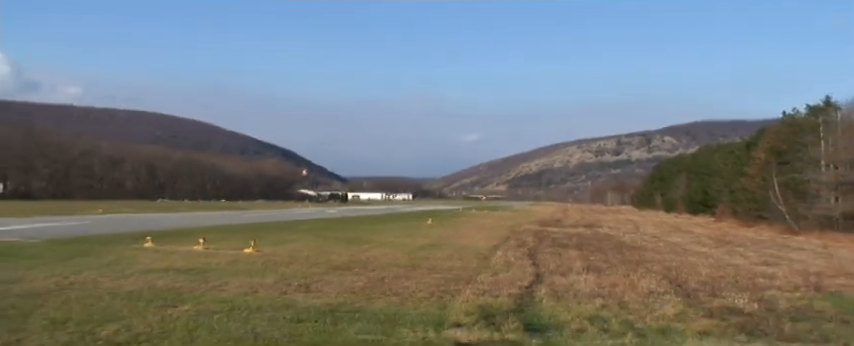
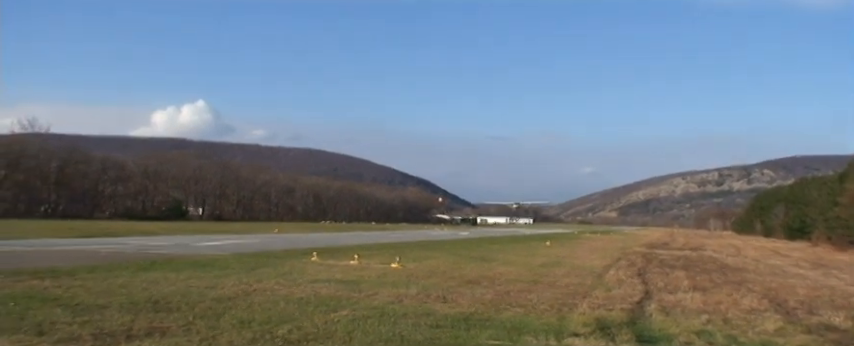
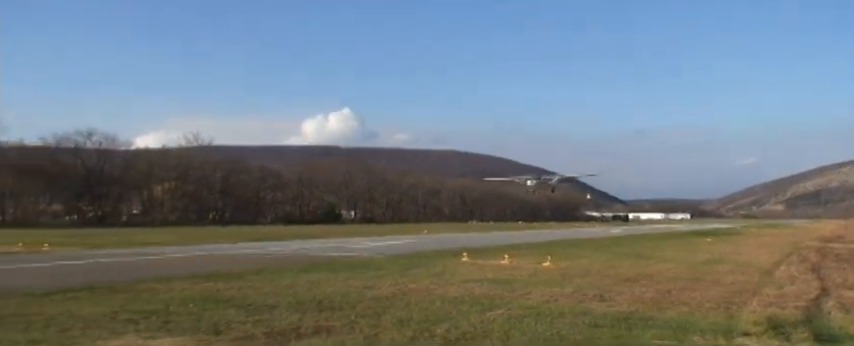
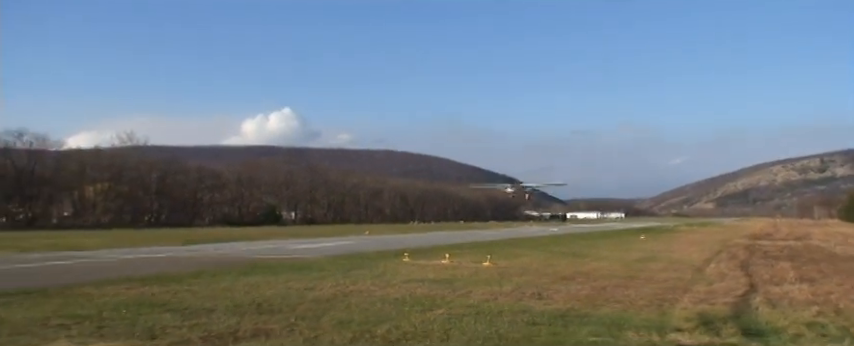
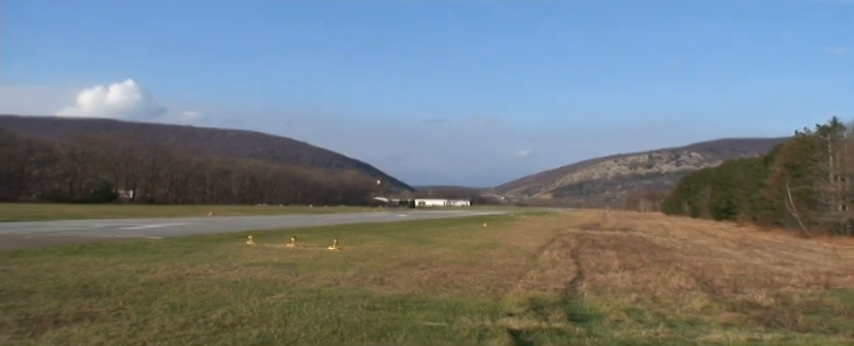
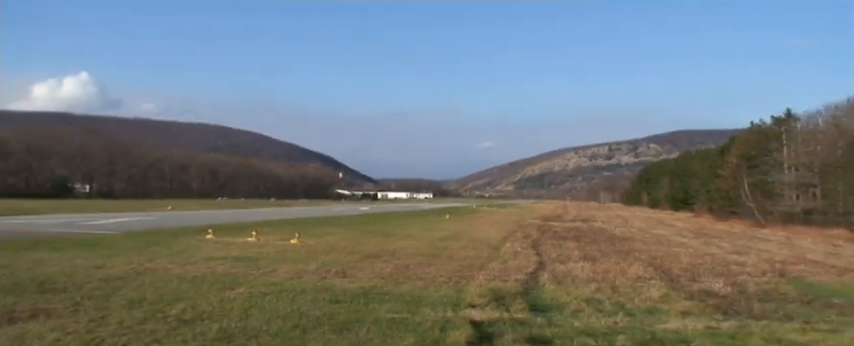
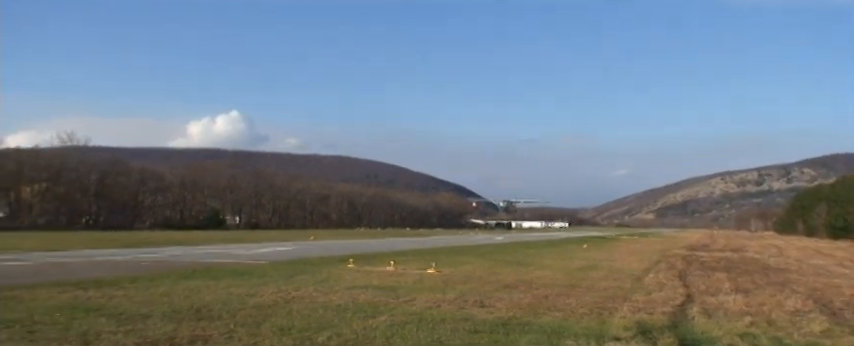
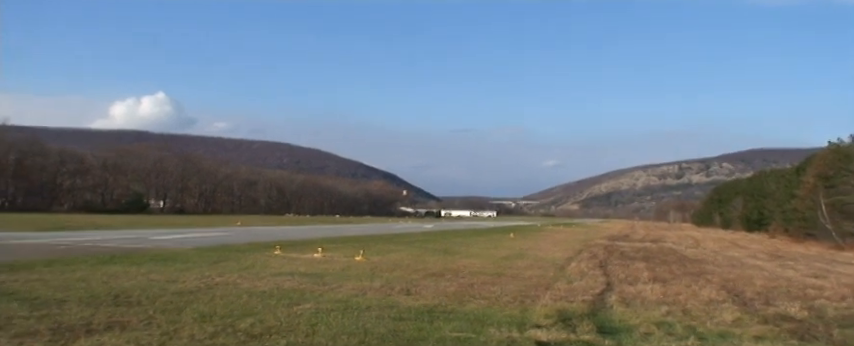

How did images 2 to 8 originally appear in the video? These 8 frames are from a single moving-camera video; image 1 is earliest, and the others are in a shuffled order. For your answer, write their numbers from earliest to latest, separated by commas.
6, 5, 8, 2, 7, 4, 3
